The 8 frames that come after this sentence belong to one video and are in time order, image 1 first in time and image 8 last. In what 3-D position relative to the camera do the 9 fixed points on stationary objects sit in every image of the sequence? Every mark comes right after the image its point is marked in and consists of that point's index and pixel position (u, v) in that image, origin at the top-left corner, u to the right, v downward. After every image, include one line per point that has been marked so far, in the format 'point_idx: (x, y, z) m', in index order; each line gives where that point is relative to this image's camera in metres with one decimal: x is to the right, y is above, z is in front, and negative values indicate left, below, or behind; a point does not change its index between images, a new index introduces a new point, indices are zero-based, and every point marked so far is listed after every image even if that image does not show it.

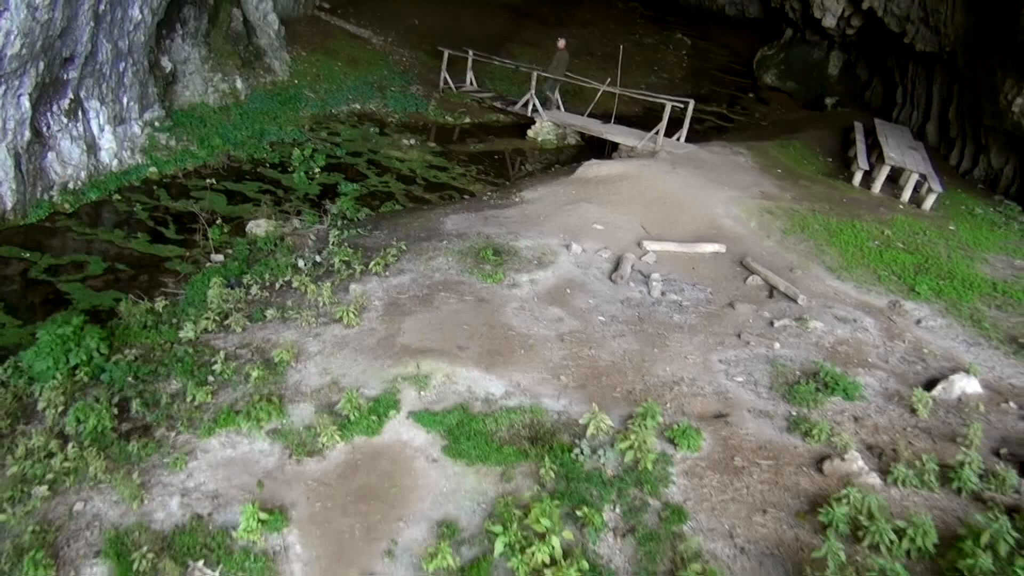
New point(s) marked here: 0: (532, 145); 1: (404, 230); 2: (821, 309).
0: (+0.4, +3.0, +17.5) m
1: (-1.5, +0.8, +11.2) m
2: (+3.7, -0.3, +9.8) m
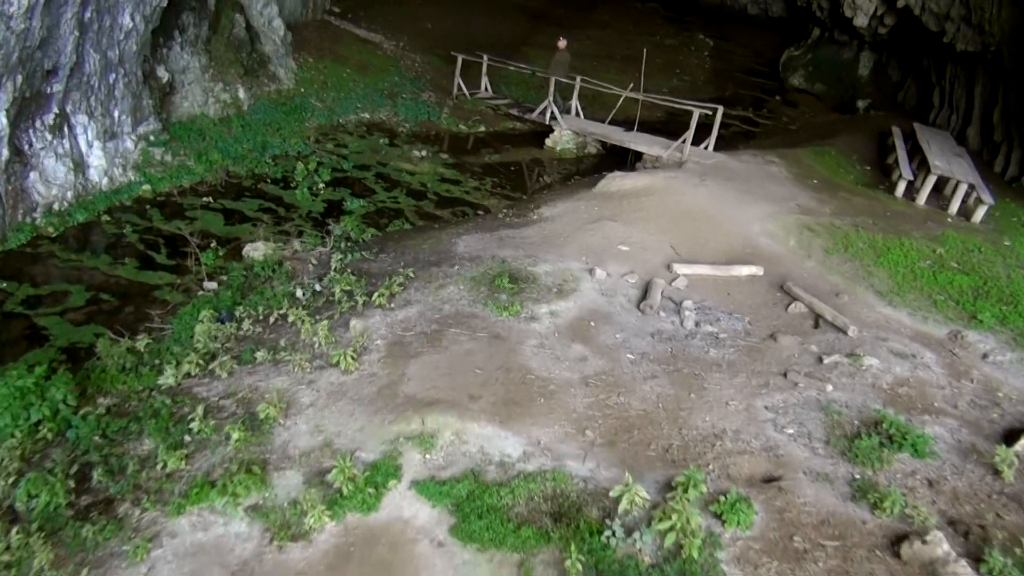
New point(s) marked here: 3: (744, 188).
0: (+0.8, +2.7, +16.6) m
1: (-1.3, +0.4, +10.3) m
2: (+3.9, -0.6, +8.8) m
3: (+3.8, +1.6, +13.3) m
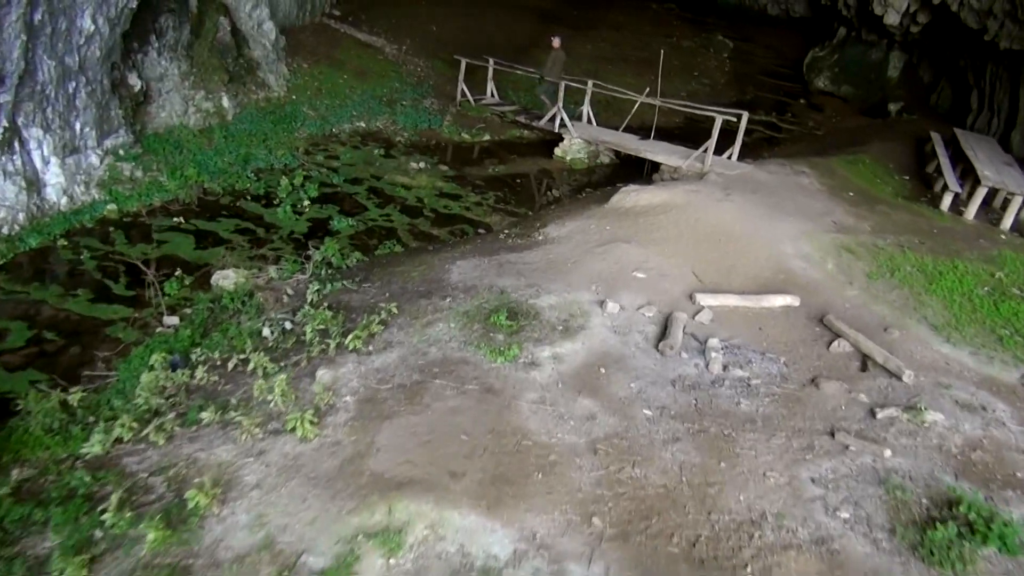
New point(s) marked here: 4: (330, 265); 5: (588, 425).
0: (+0.9, +2.3, +15.4) m
1: (-1.3, +0.1, +9.1) m
2: (+3.8, -0.9, +7.5) m
3: (+3.8, +1.2, +12.0) m
4: (-2.2, +0.3, +9.8) m
5: (+0.6, -1.1, +6.4) m
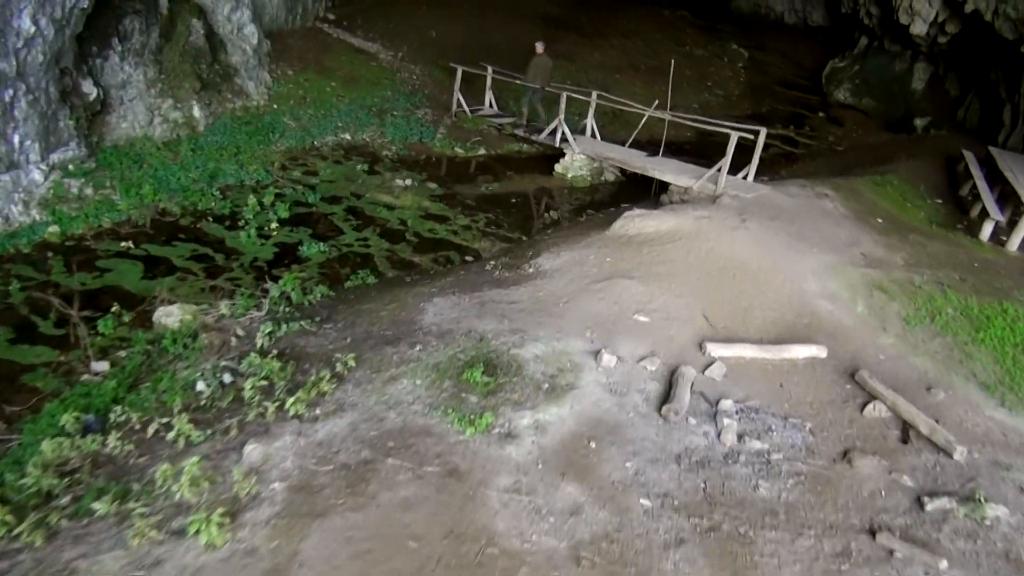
0: (+0.8, +1.8, +14.2) m
1: (-1.4, -0.4, +8.0) m
2: (+3.6, -1.4, +6.2) m
3: (+3.7, +0.7, +10.7) m
4: (-2.3, -0.1, +8.7) m
5: (+0.4, -1.5, +5.2) m
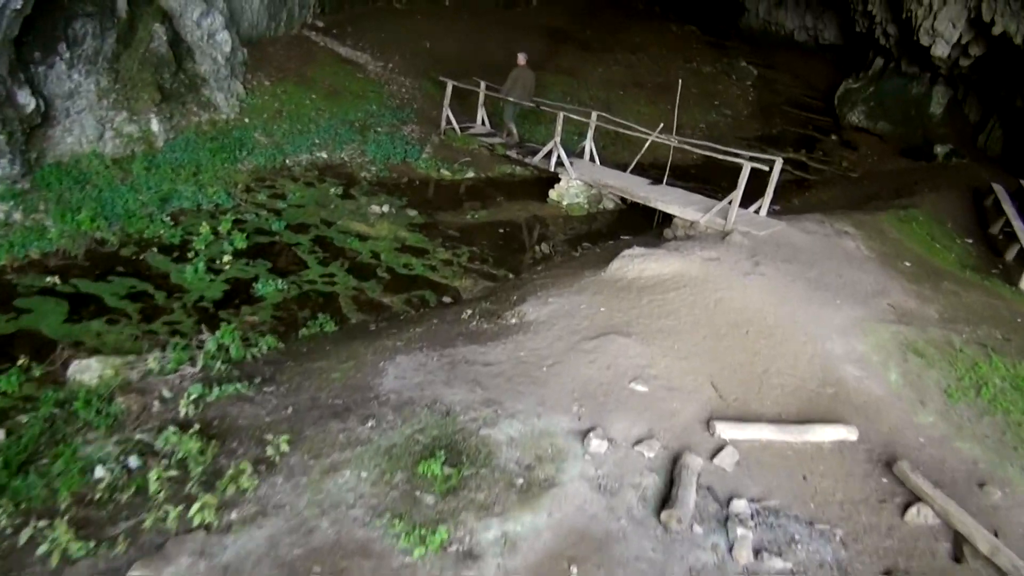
0: (+0.7, +1.2, +13.0) m
1: (-1.6, -0.8, +6.7) m
2: (+3.4, -2.0, +5.0) m
3: (+3.5, +0.1, +9.5) m
4: (-2.5, -0.6, +7.5) m
5: (+0.1, -2.0, +4.0) m
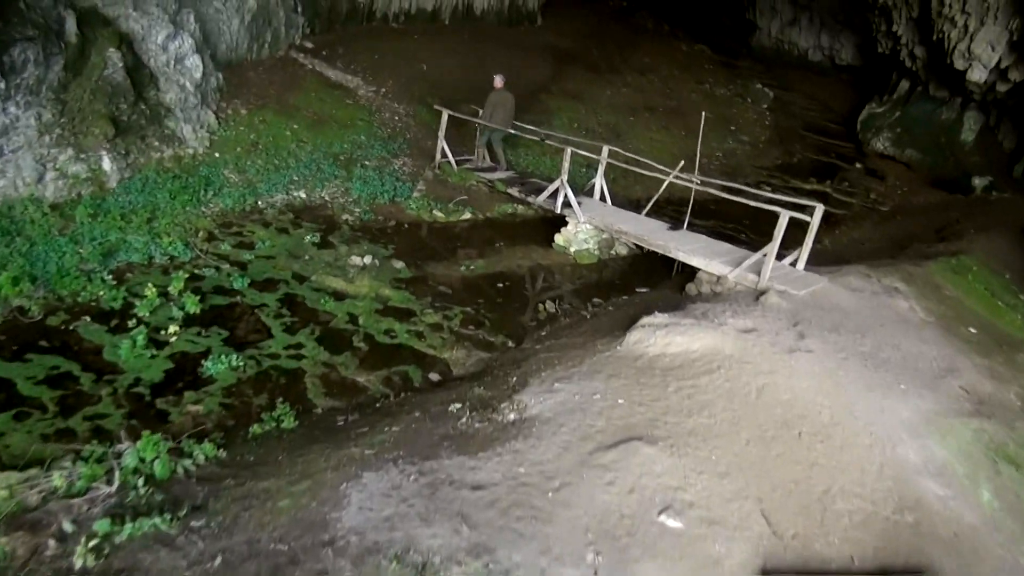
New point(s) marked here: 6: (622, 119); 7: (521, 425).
0: (+0.7, +0.4, +11.5) m
1: (-1.7, -1.5, +5.2) m
2: (+3.4, -2.6, +3.5) m
3: (+3.5, -0.6, +8.0) m
4: (-2.6, -1.3, +6.0) m
5: (+0.1, -2.6, +2.5) m
6: (+2.7, +4.1, +19.9) m
7: (+0.1, -1.1, +6.5) m
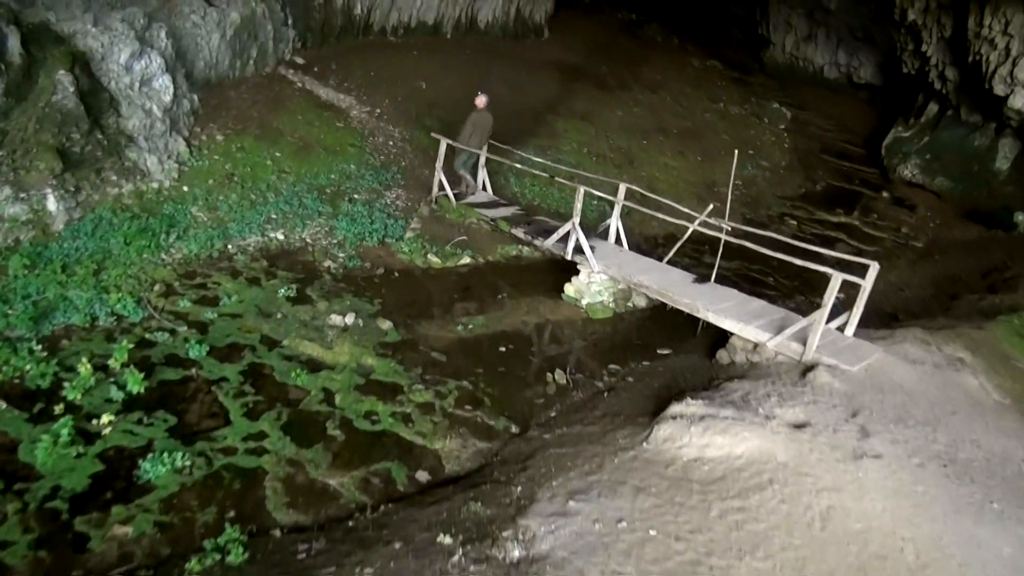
0: (+0.7, -0.3, +10.1) m
1: (-1.6, -2.1, +3.9) m
2: (+3.4, -3.3, +2.1) m
3: (+3.5, -1.4, +6.7) m
4: (-2.5, -1.9, +4.6) m
5: (+0.1, -3.2, +1.1) m
6: (+2.8, +3.3, +18.6) m
7: (+0.1, -1.7, +5.1) m
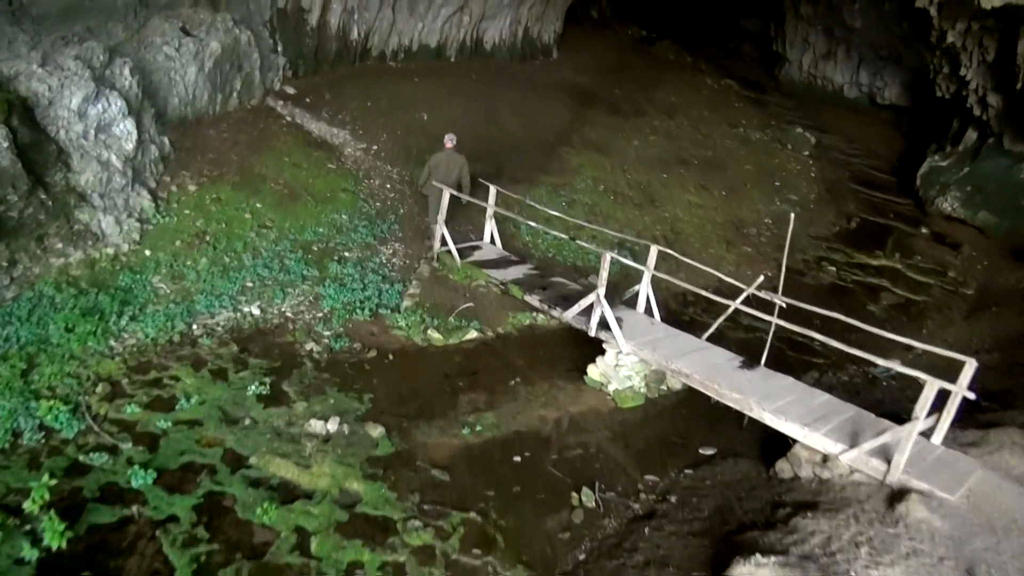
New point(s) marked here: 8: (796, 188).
0: (+0.9, -1.2, +8.6) m
1: (-1.5, -3.0, +2.4) m
2: (+3.5, -4.1, +0.5) m
3: (+3.7, -2.2, +5.1) m
4: (-2.4, -2.8, +3.1) m
5: (+0.2, -4.0, -0.5) m
6: (+3.0, +2.3, +17.1) m
7: (+0.2, -2.6, +3.6) m
8: (+6.7, +2.3, +19.3) m
